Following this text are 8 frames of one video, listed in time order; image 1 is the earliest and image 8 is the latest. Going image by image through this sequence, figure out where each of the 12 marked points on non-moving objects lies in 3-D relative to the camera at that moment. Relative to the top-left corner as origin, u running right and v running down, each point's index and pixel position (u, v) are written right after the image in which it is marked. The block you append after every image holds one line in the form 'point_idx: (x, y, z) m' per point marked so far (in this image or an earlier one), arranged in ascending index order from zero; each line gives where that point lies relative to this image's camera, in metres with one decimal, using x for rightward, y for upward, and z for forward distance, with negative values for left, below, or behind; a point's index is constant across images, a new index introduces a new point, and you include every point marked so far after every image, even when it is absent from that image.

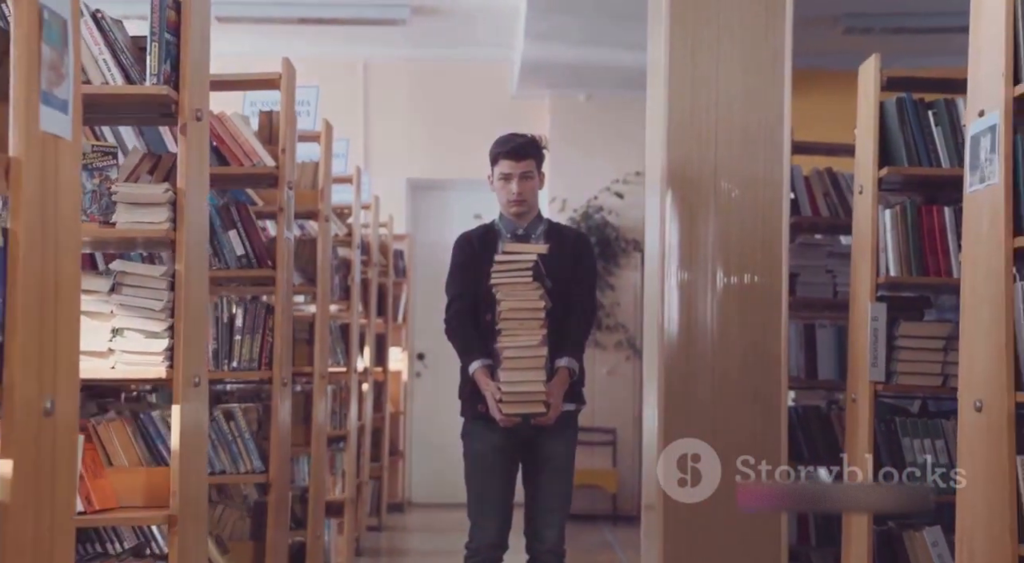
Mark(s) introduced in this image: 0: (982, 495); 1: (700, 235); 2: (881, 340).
0: (+0.8, -0.4, +2.6) m
1: (+0.5, +0.1, +4.0) m
2: (+0.9, -0.1, +3.7) m
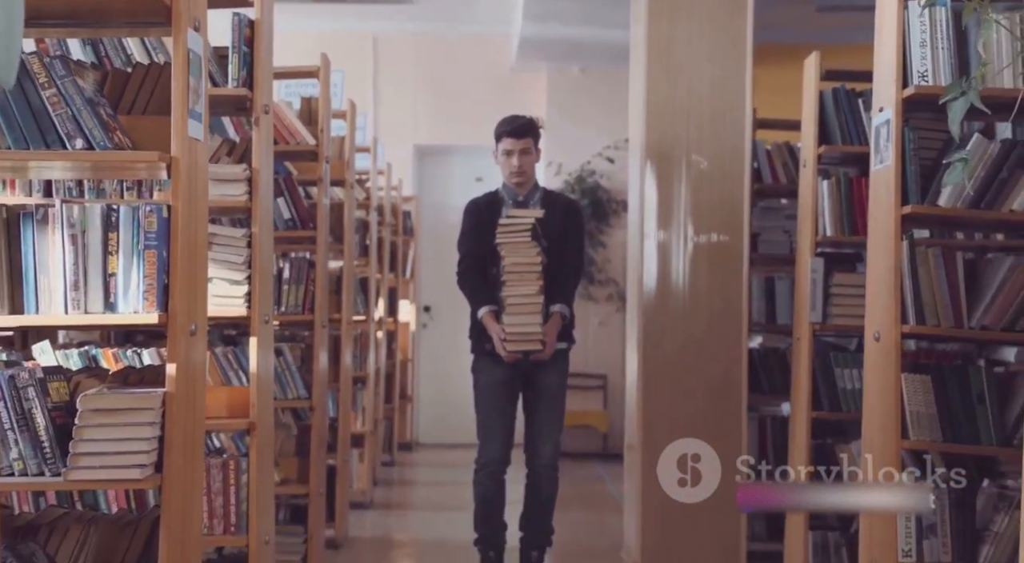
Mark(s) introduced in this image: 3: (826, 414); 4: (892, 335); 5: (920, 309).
0: (+0.8, -0.3, +3.4) m
1: (+0.5, +0.3, +4.8) m
2: (+0.9, 0.0, +4.5) m
3: (+0.9, -0.4, +4.5) m
4: (+0.8, -0.1, +3.4) m
5: (+0.9, -0.1, +3.5) m
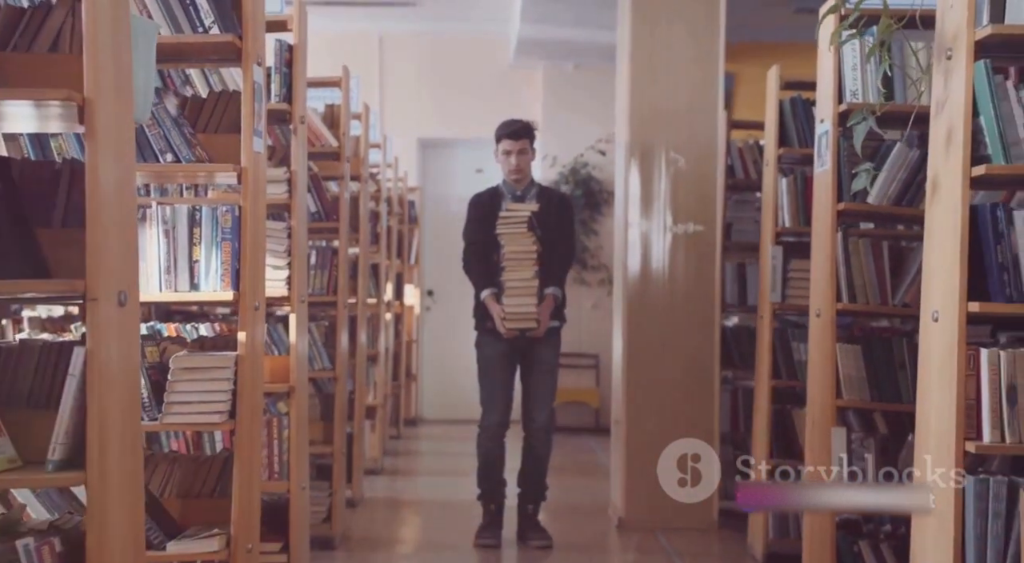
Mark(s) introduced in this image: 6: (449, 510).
0: (+0.8, -0.2, +4.1) m
1: (+0.5, +0.3, +5.5) m
2: (+0.9, 0.0, +5.2) m
3: (+0.9, -0.3, +5.2) m
4: (+0.8, -0.1, +4.1) m
5: (+0.9, 0.0, +4.1) m
6: (-0.3, -0.9, +6.3) m
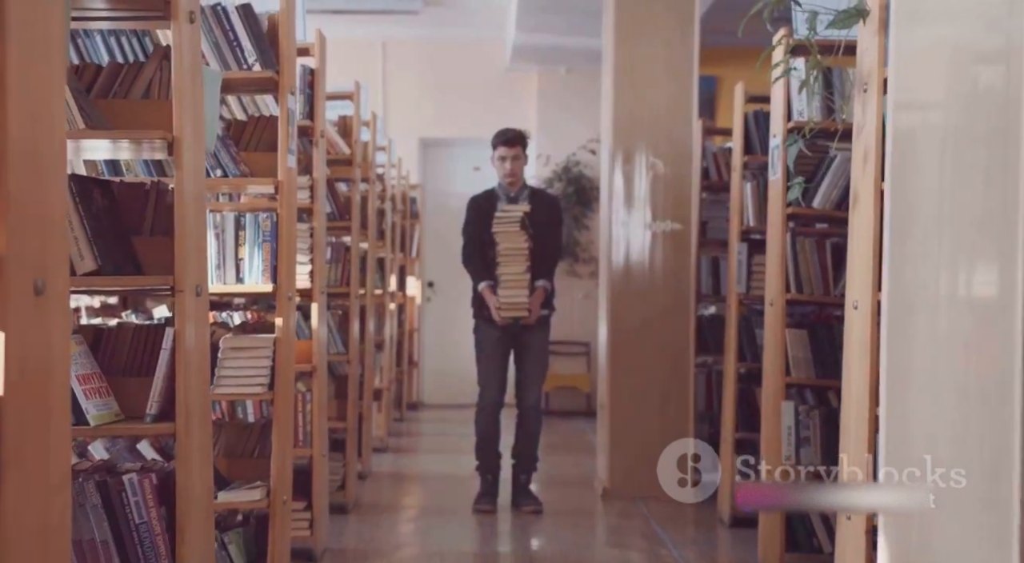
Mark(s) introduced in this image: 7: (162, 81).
0: (+0.8, -0.2, +4.8) m
1: (+0.5, +0.3, +6.1) m
2: (+0.9, +0.1, +5.8) m
3: (+0.9, -0.3, +5.9) m
4: (+0.8, -0.1, +4.7) m
5: (+0.9, 0.0, +4.8) m
6: (-0.3, -0.9, +6.9) m
7: (-0.8, +0.5, +3.5) m
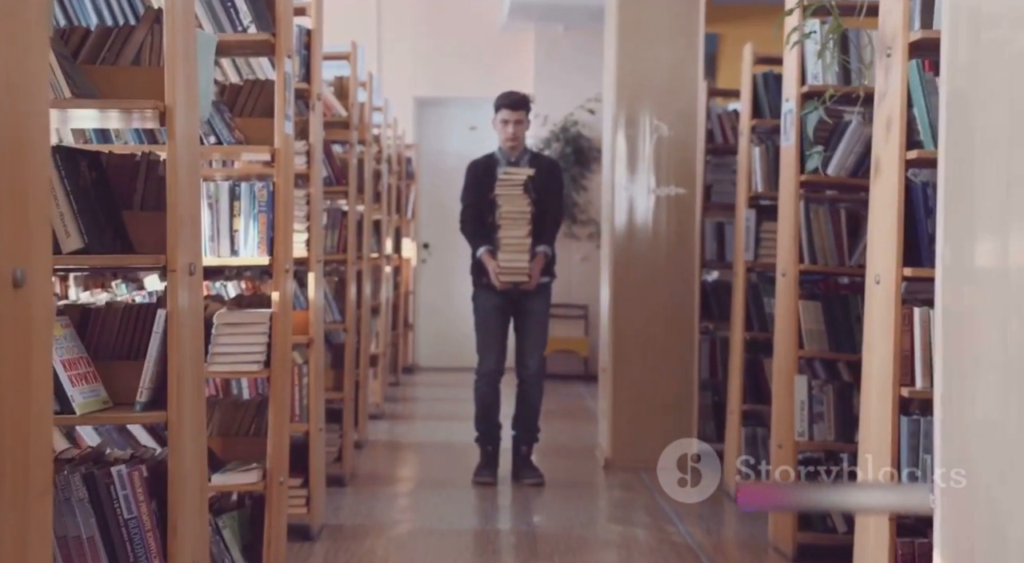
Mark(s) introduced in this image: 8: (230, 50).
0: (+0.8, -0.1, +4.6) m
1: (+0.5, +0.5, +5.9) m
2: (+0.9, +0.2, +5.7) m
3: (+0.9, -0.2, +5.7) m
4: (+0.8, 0.0, +4.6) m
5: (+0.9, +0.1, +4.6) m
6: (-0.3, -0.7, +6.8) m
7: (-0.8, +0.5, +3.4) m
8: (-0.8, +0.6, +4.1) m
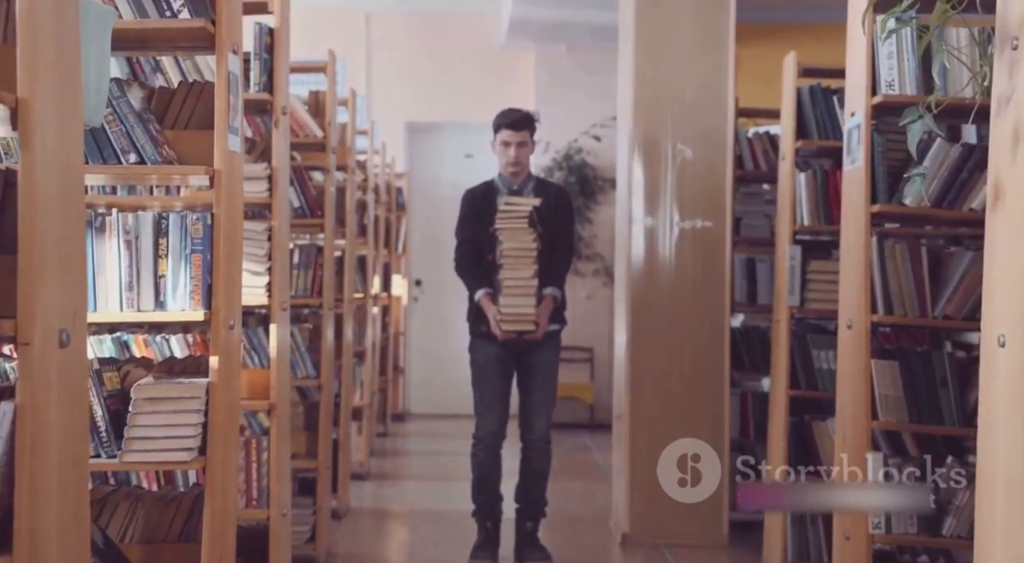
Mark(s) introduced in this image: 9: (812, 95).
0: (+0.8, -0.3, +3.7) m
1: (+0.5, +0.3, +5.1) m
2: (+0.9, 0.0, +4.8) m
3: (+0.9, -0.3, +4.9) m
4: (+0.8, -0.1, +3.7) m
5: (+0.9, 0.0, +3.8) m
6: (-0.3, -0.9, +5.9) m
7: (-0.8, +0.4, +2.5) m
8: (-0.8, +0.5, +3.2) m
9: (+1.0, +0.6, +4.9) m
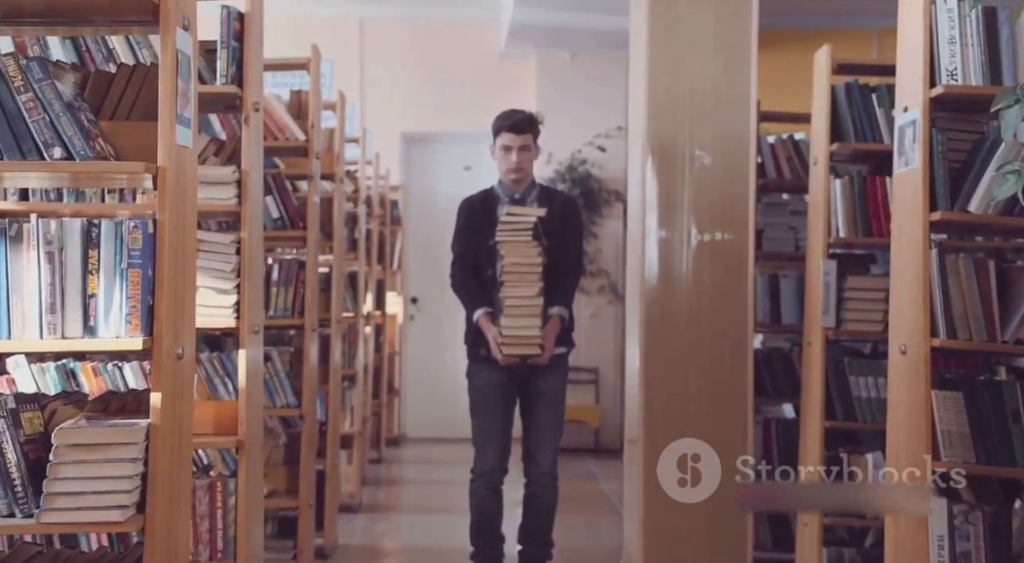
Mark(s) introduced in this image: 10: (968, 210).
0: (+0.8, -0.3, +3.2) m
1: (+0.5, +0.2, +4.6) m
2: (+0.9, 0.0, +4.3) m
3: (+0.9, -0.4, +4.3) m
4: (+0.9, -0.1, +3.2) m
5: (+0.9, -0.1, +3.3) m
6: (-0.3, -1.0, +5.4) m
7: (-0.8, +0.4, +2.0) m
8: (-0.7, +0.5, +2.7) m
9: (+1.0, +0.5, +4.5) m
10: (+1.0, +0.2, +3.3) m
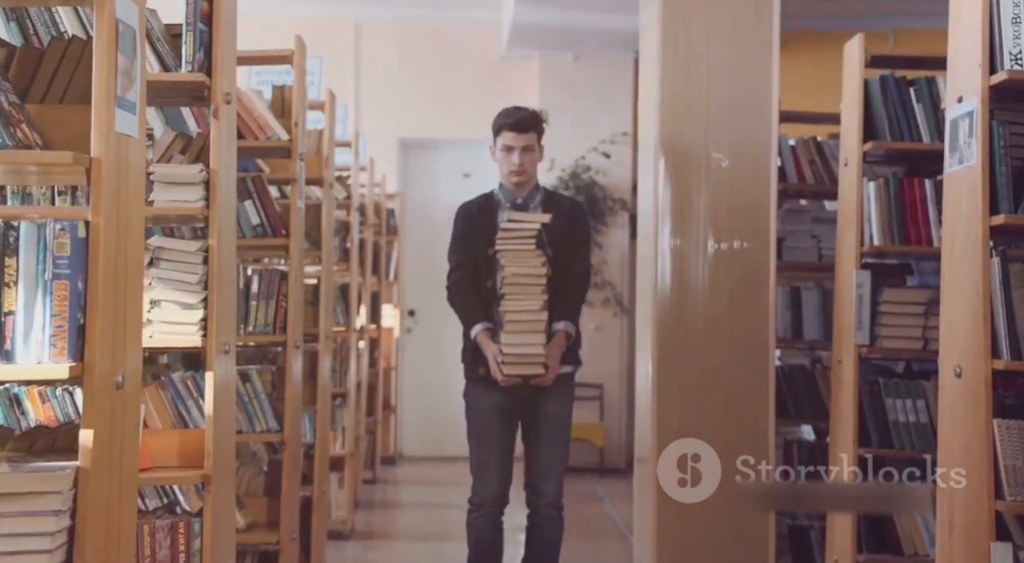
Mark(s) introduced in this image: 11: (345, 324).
0: (+0.8, -0.3, +2.8) m
1: (+0.5, +0.2, +4.2) m
2: (+0.9, -0.1, +3.9) m
3: (+0.9, -0.4, +3.9) m
4: (+0.9, -0.2, +2.8) m
5: (+0.9, -0.1, +2.9) m
6: (-0.3, -1.0, +5.0) m
7: (-0.8, +0.4, +1.6) m
8: (-0.7, +0.5, +2.3) m
9: (+1.0, +0.5, +4.1) m
10: (+1.0, +0.1, +2.9) m
11: (-0.7, -0.2, +6.3) m
